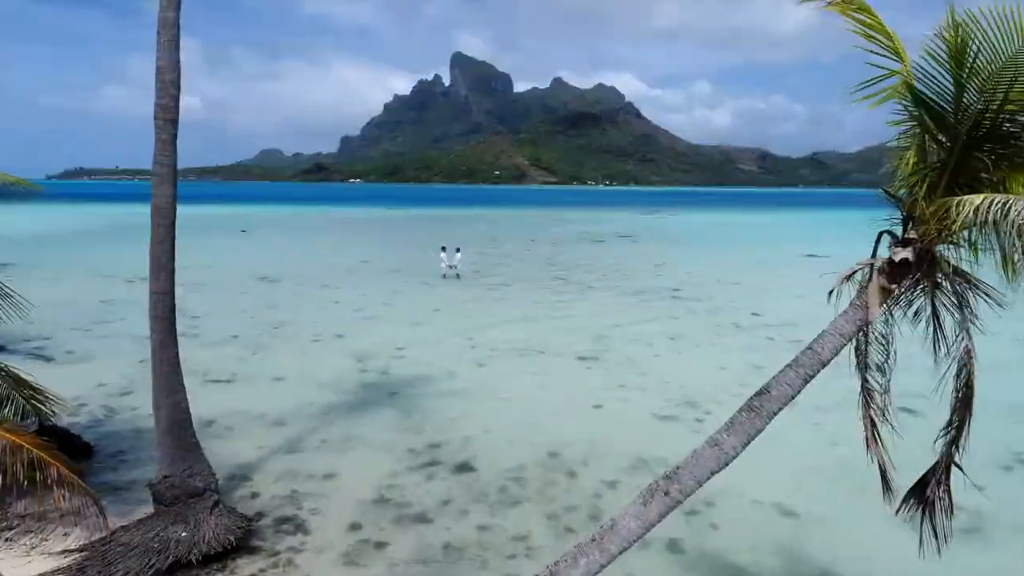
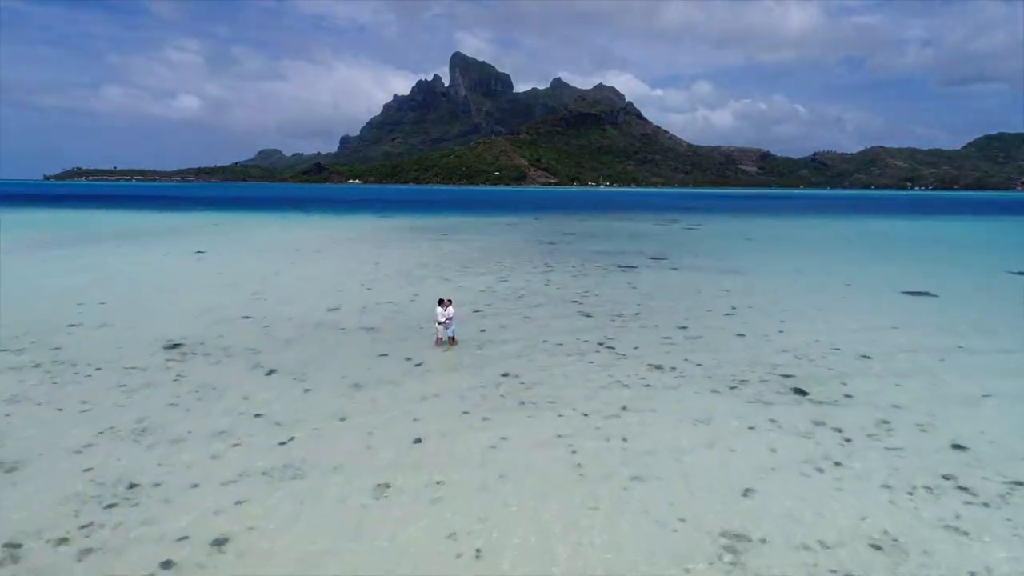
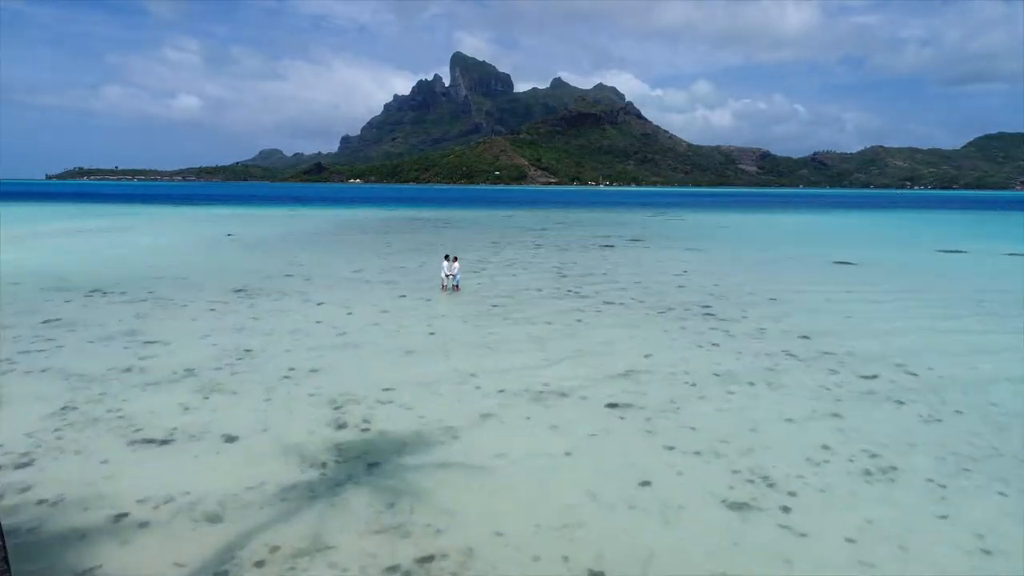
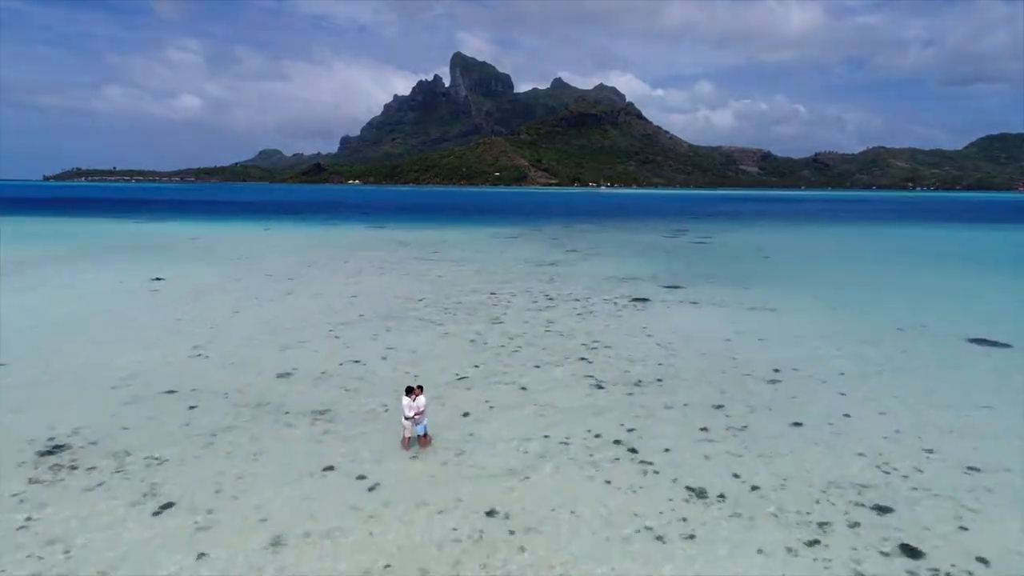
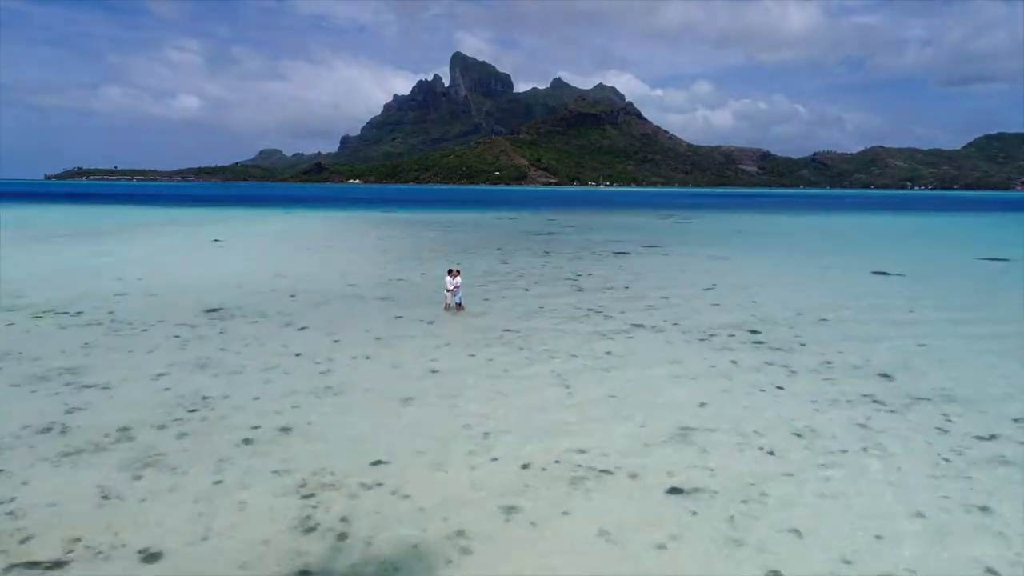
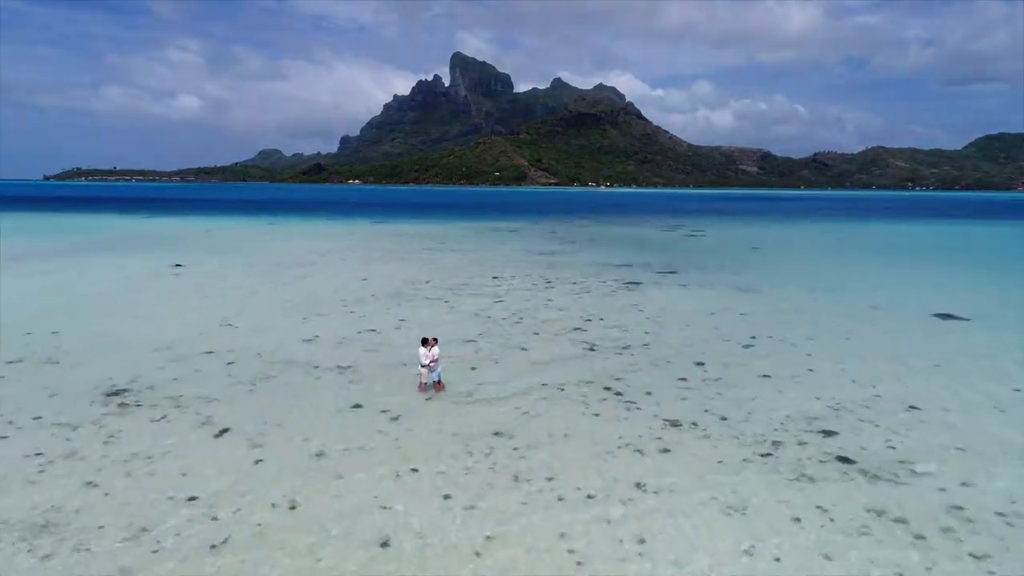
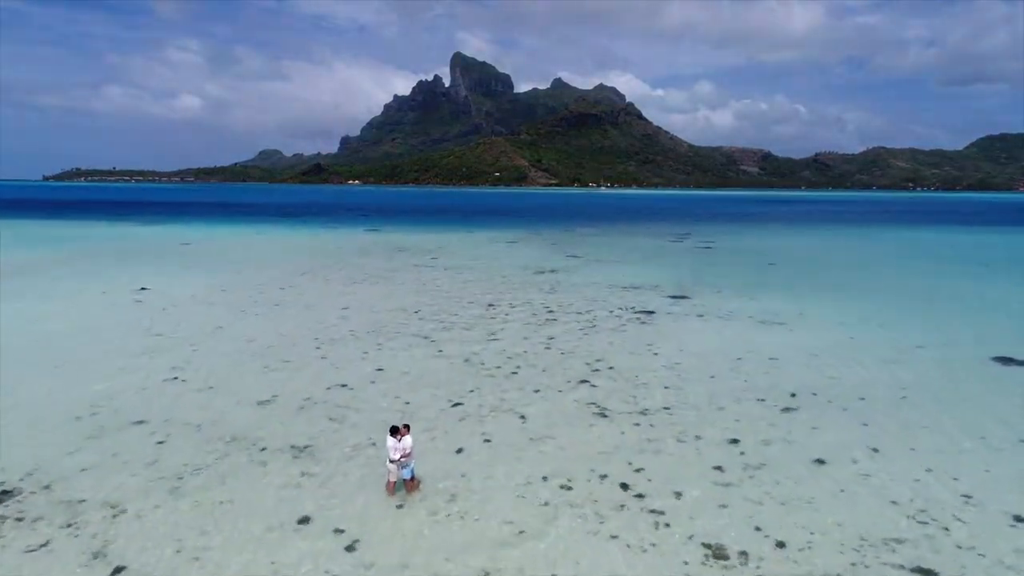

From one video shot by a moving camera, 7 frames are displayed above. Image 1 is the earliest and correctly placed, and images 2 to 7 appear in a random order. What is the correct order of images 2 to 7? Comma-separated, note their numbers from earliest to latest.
3, 5, 2, 6, 4, 7
